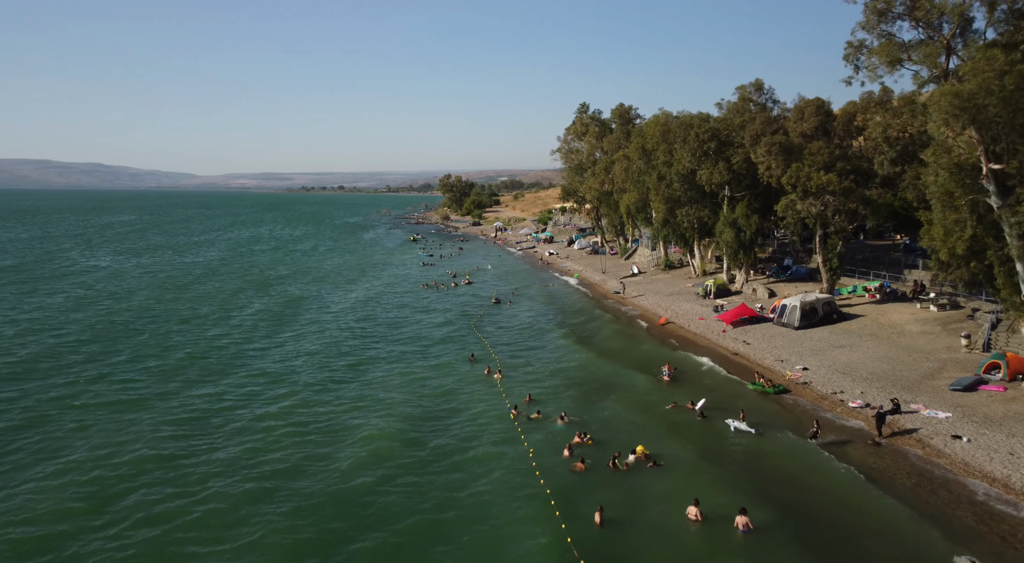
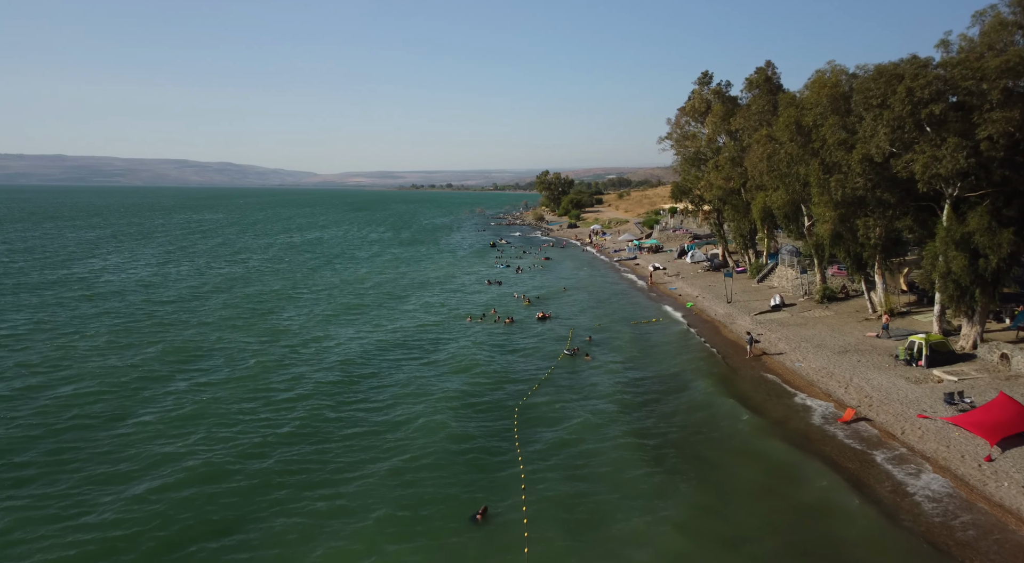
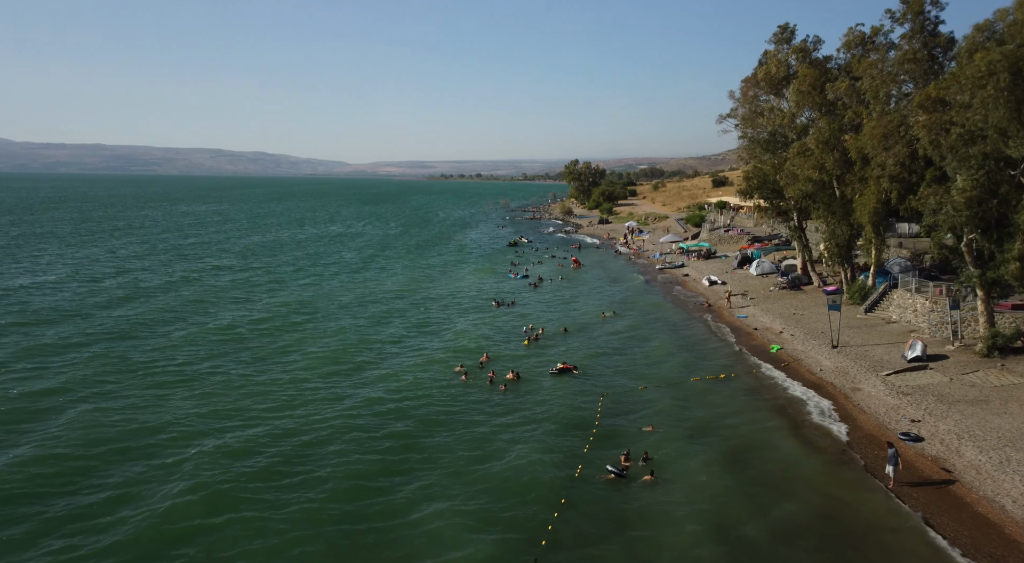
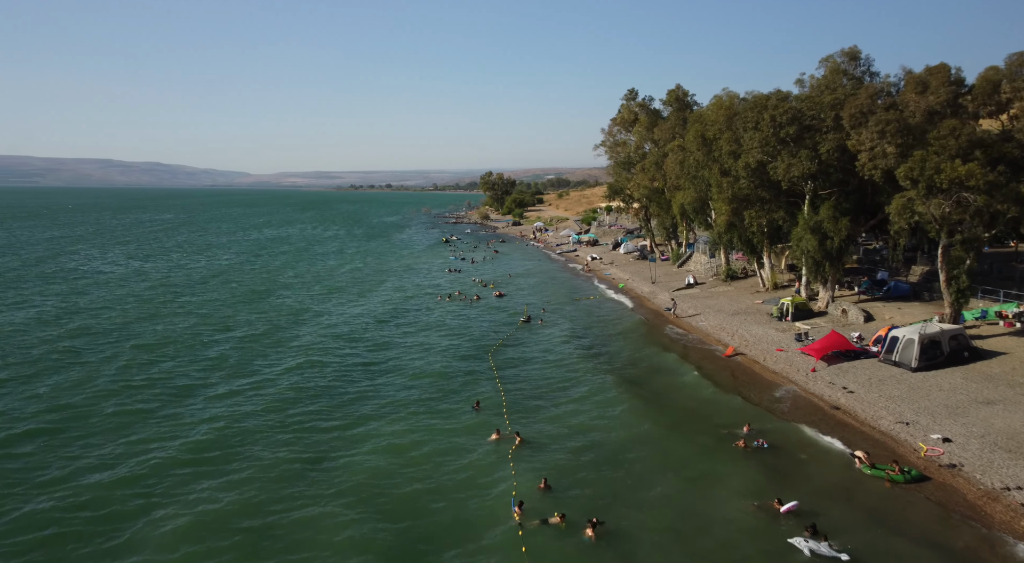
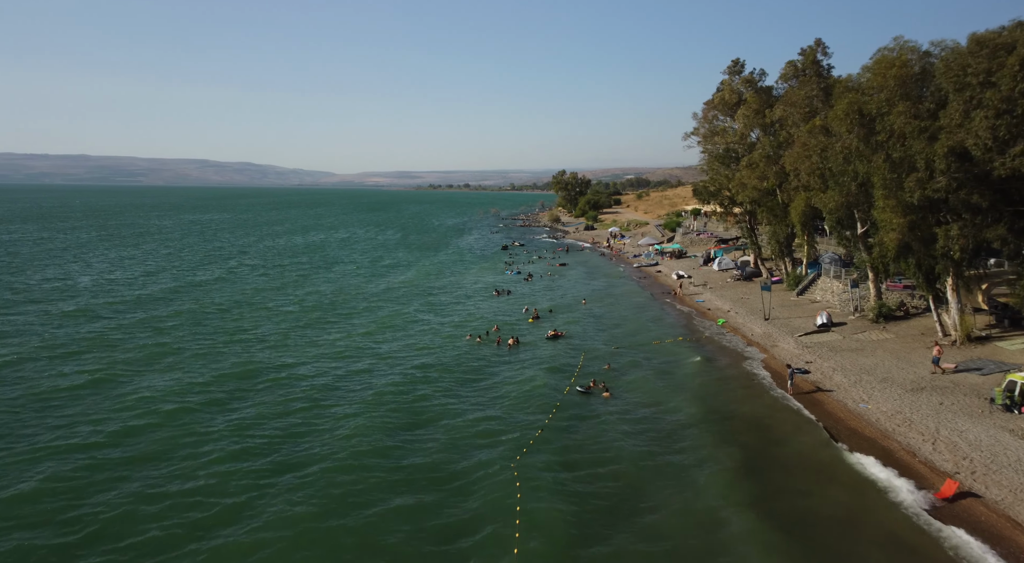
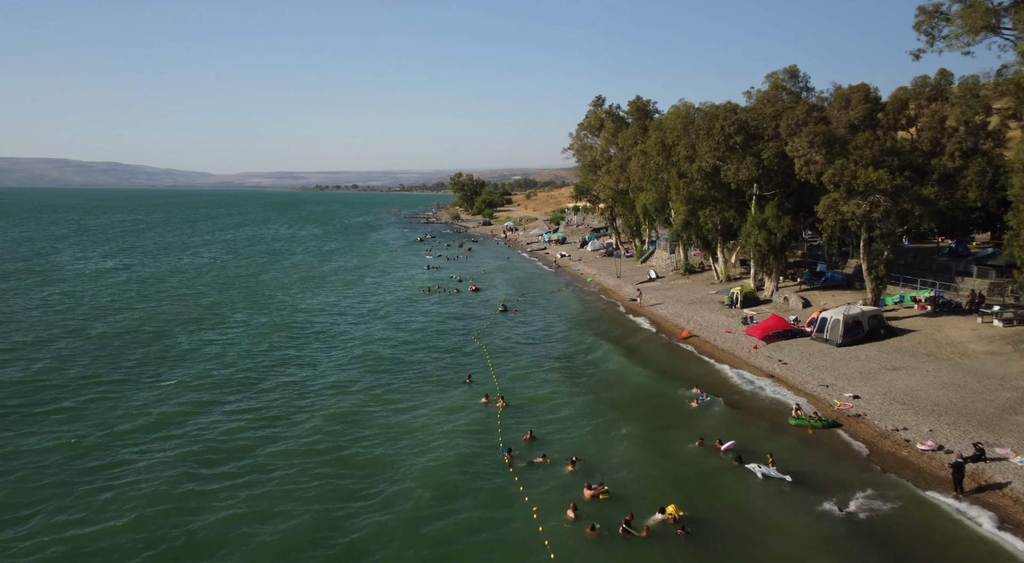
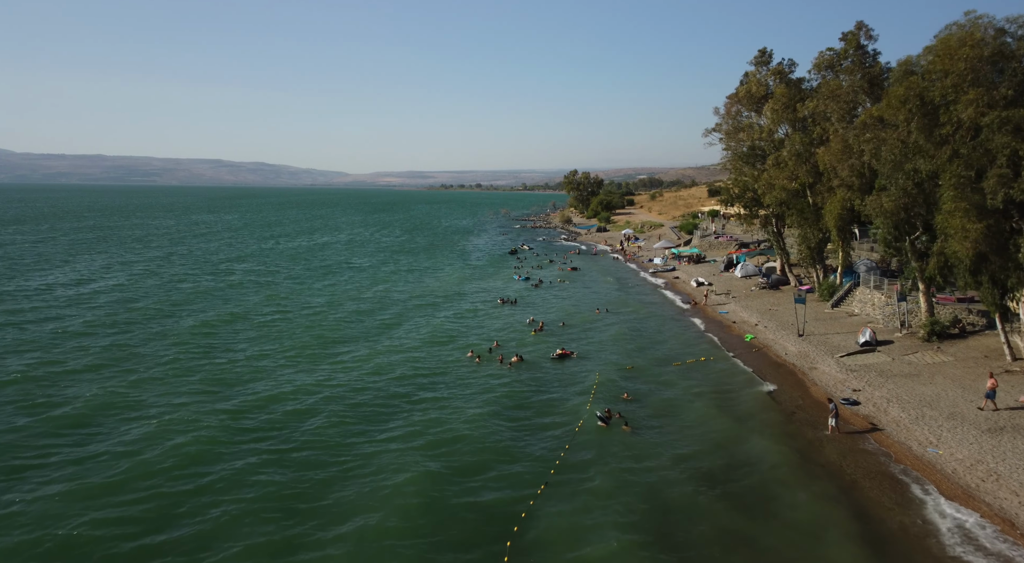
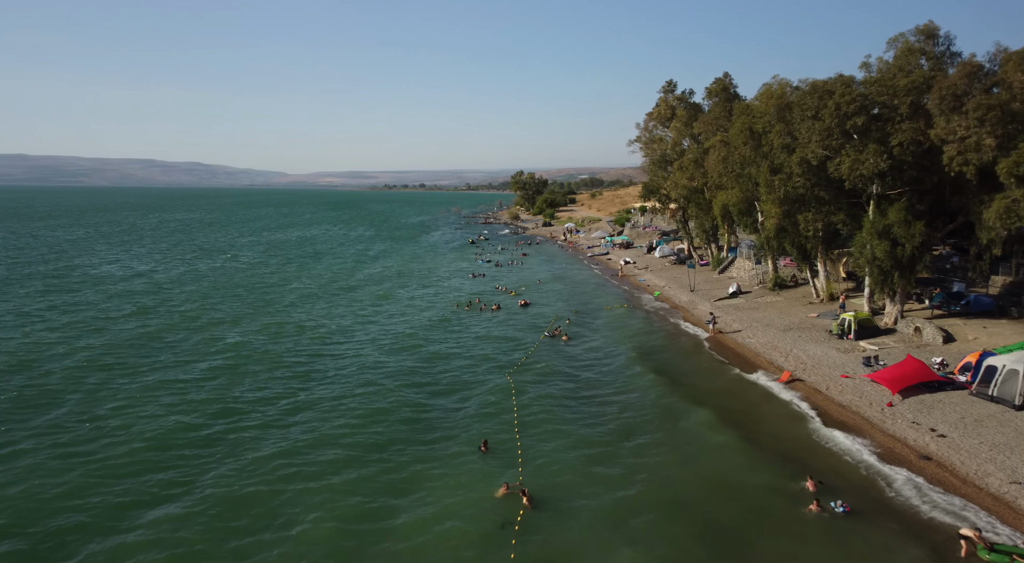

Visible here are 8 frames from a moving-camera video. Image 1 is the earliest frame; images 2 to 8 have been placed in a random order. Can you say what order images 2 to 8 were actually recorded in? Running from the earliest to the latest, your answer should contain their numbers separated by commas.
6, 4, 8, 2, 5, 7, 3
